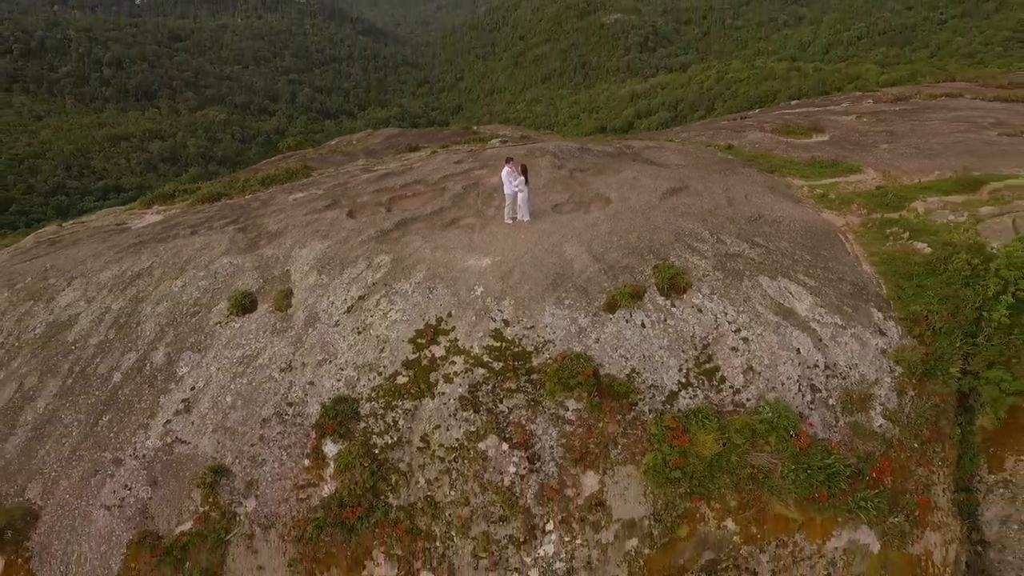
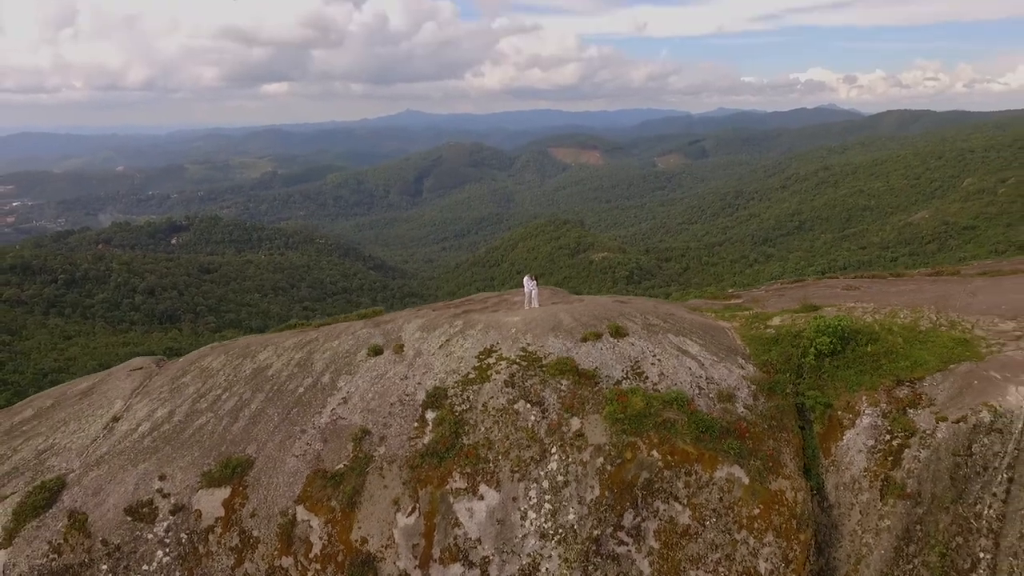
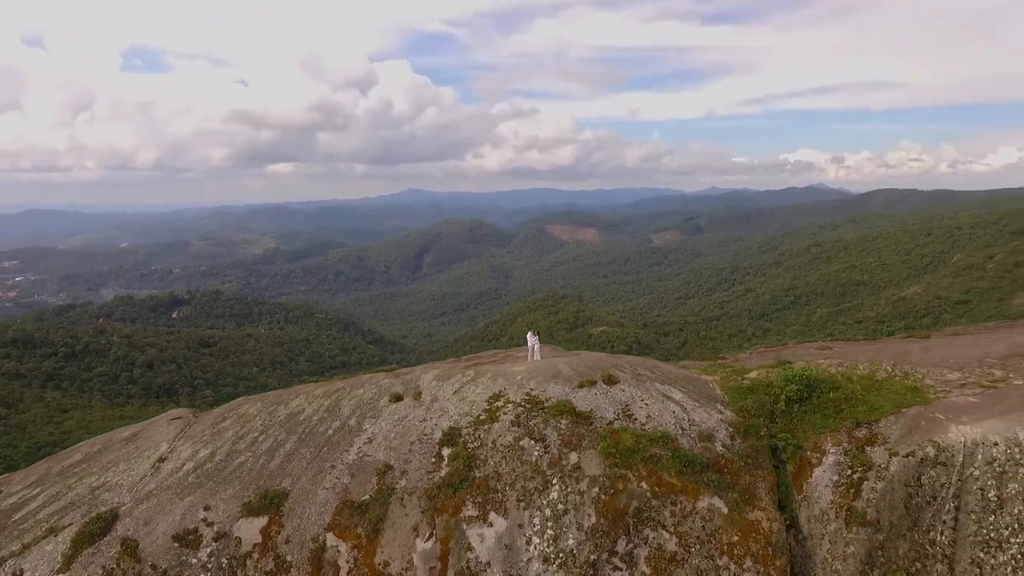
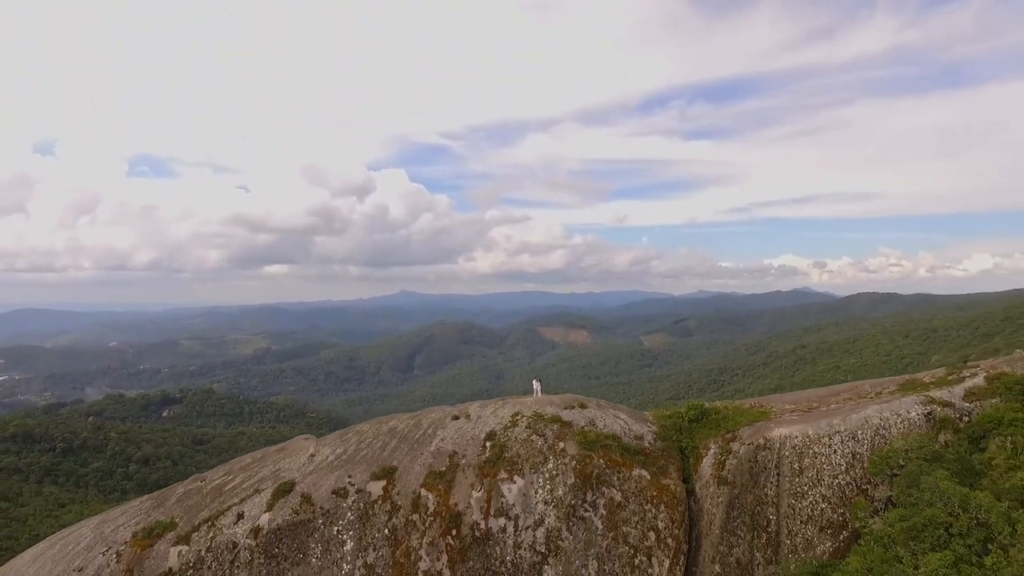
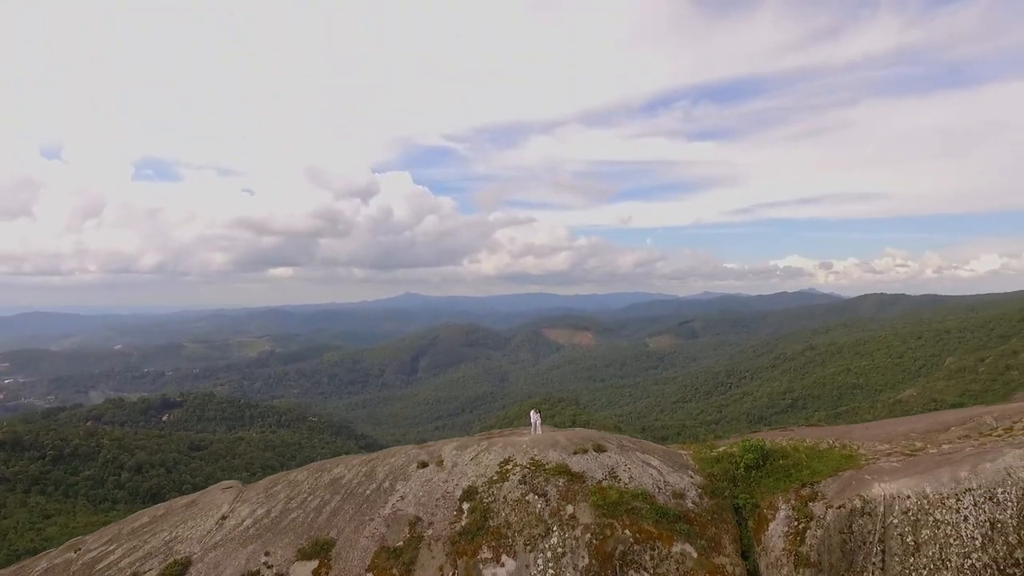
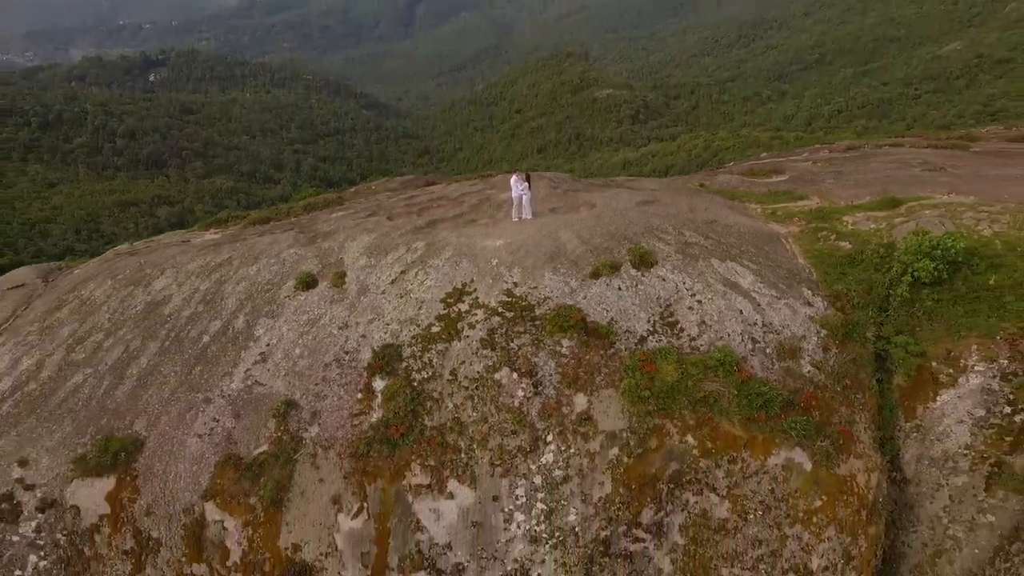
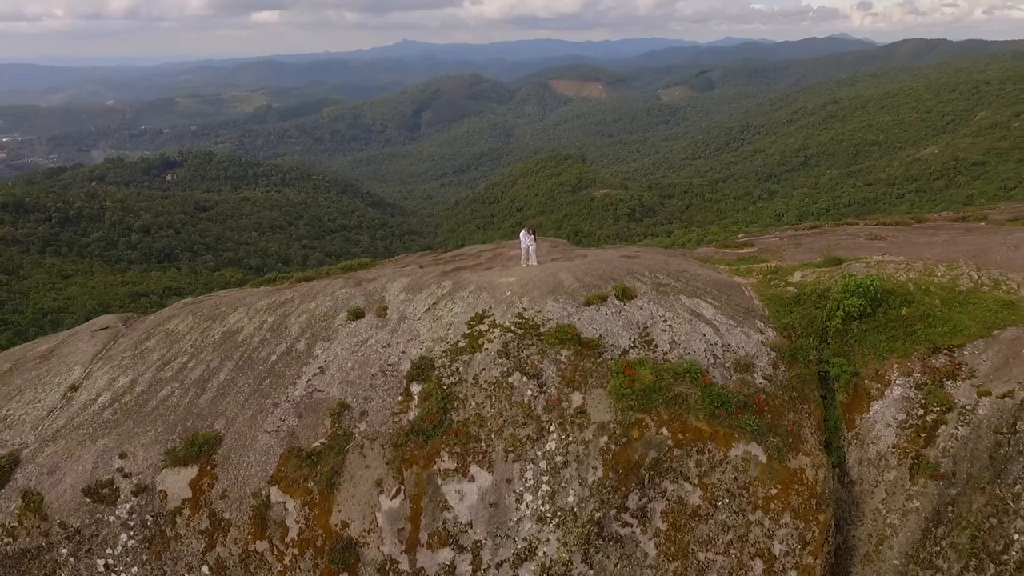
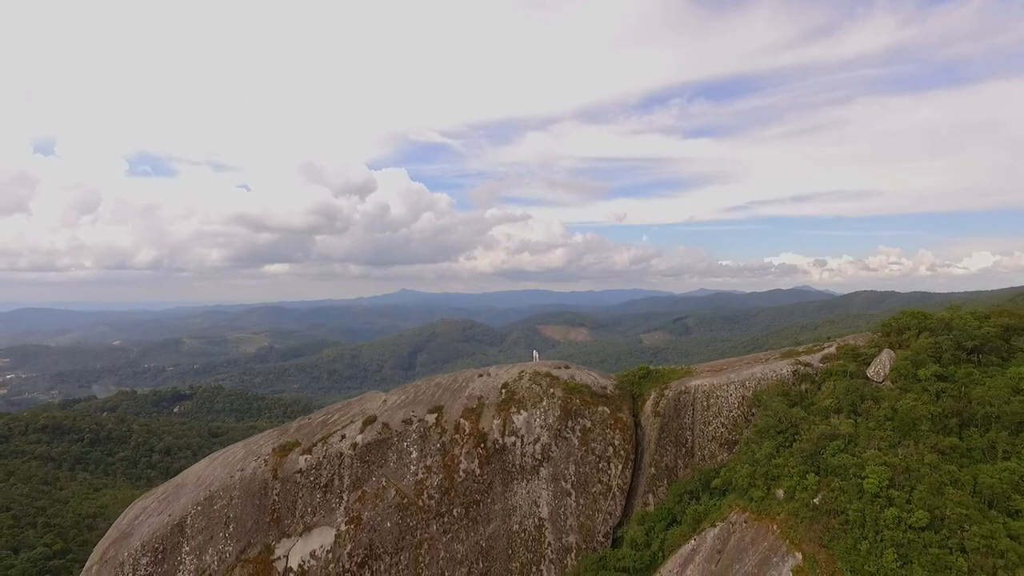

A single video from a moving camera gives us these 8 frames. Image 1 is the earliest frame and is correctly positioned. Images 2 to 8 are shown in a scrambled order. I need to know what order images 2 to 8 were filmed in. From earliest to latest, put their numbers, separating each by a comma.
6, 7, 2, 3, 5, 4, 8
